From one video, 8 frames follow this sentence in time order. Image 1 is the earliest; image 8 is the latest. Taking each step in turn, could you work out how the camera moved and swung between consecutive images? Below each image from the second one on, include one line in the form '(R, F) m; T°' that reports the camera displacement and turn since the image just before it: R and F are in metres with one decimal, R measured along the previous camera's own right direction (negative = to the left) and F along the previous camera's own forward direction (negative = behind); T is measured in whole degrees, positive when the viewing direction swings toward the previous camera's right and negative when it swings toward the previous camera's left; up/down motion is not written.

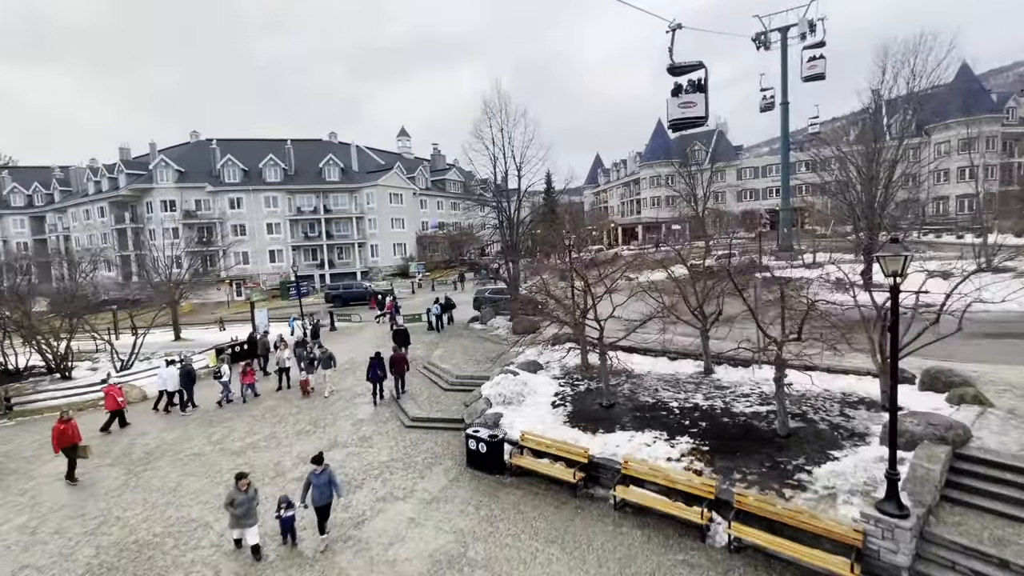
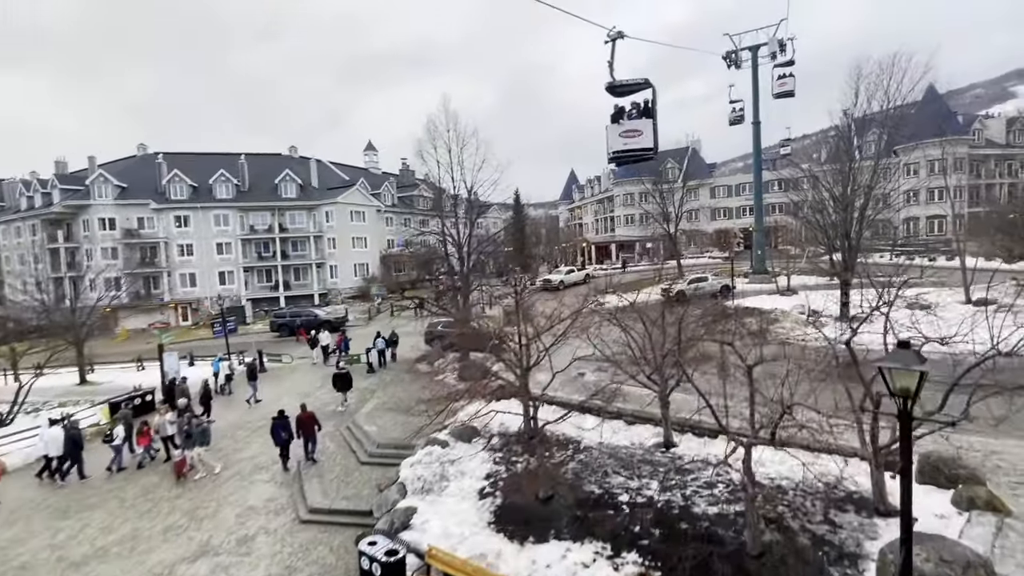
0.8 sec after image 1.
(+0.9, +1.4) m; +2°
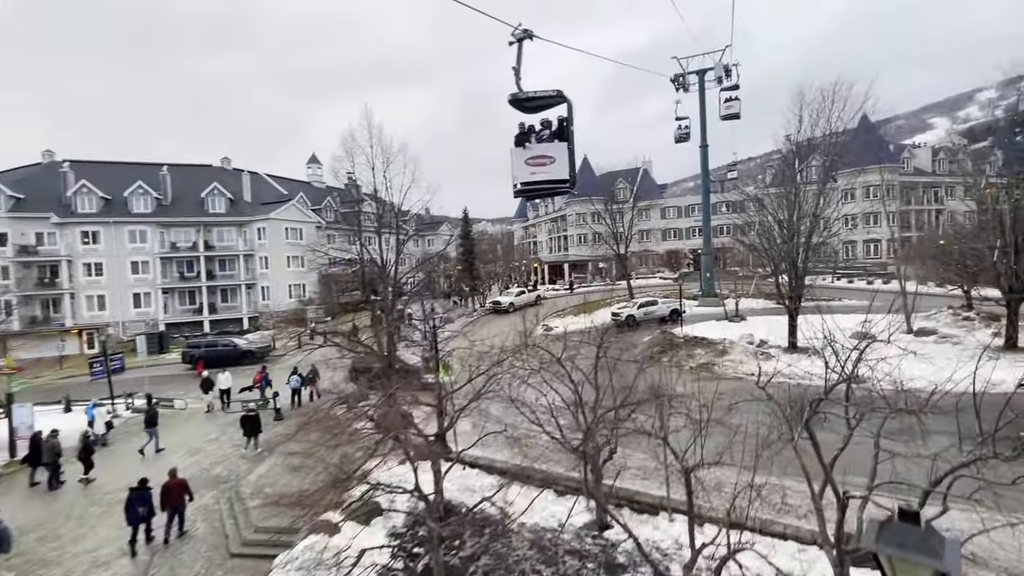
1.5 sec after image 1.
(+0.7, +1.2) m; +5°
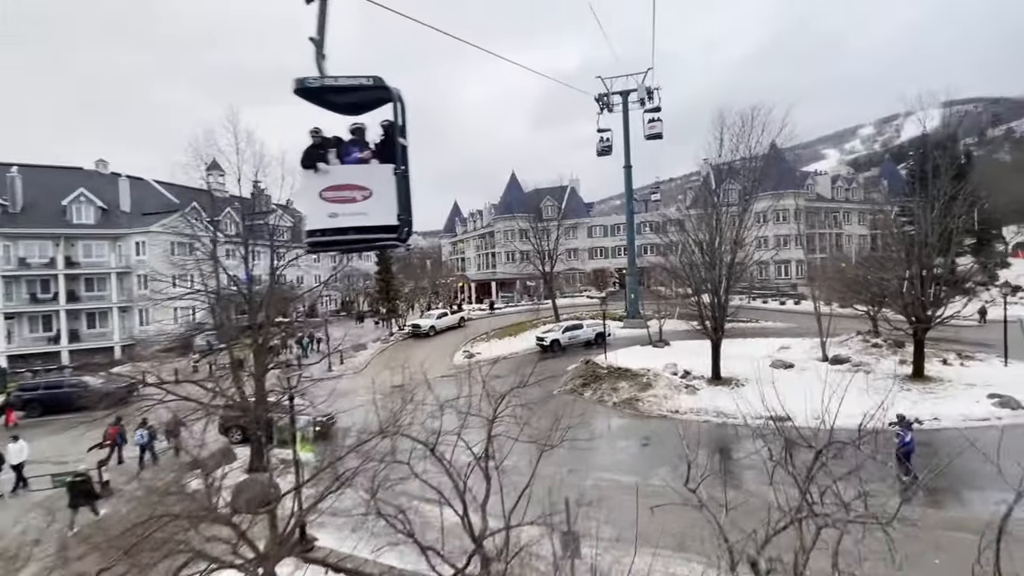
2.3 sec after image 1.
(+0.7, +1.5) m; +8°
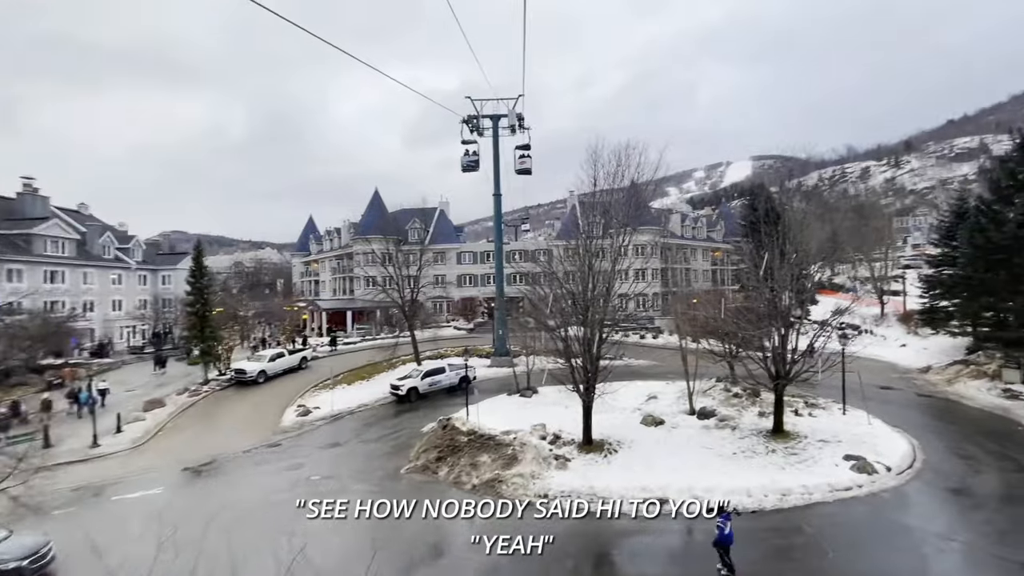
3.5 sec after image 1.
(+0.8, +2.5) m; +15°
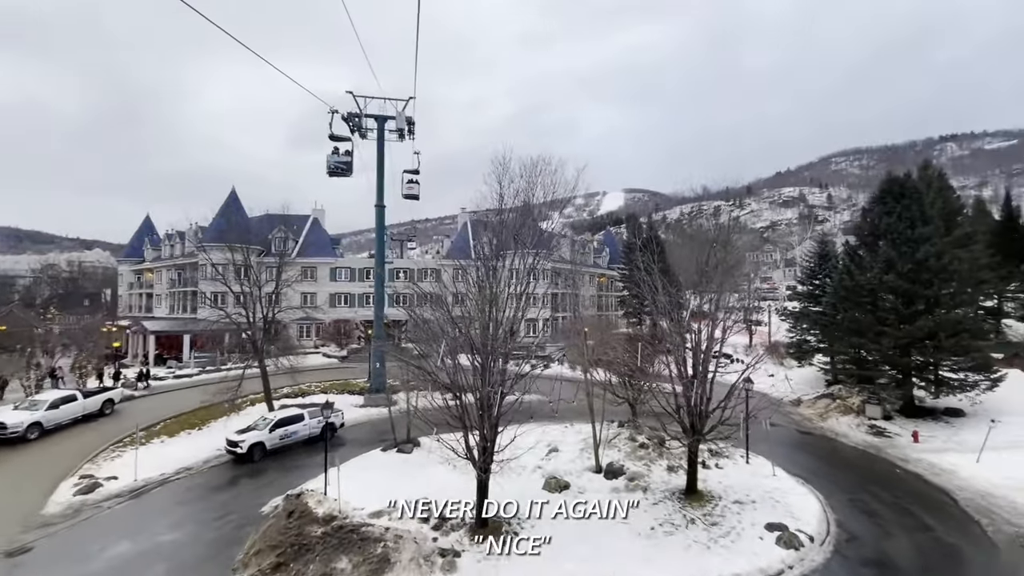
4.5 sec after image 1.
(+0.1, +2.6) m; +14°
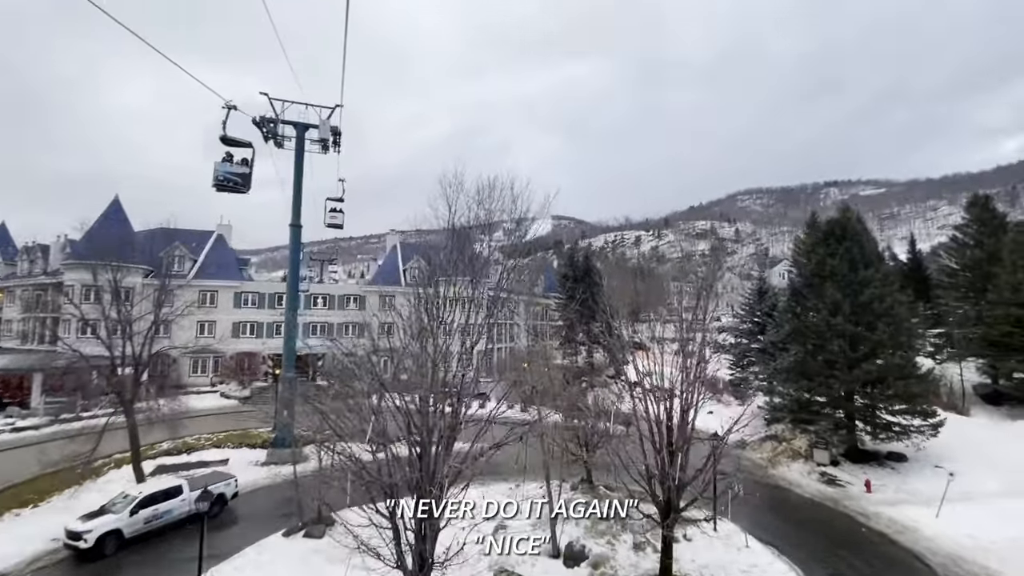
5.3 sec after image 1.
(-0.4, +2.1) m; +9°
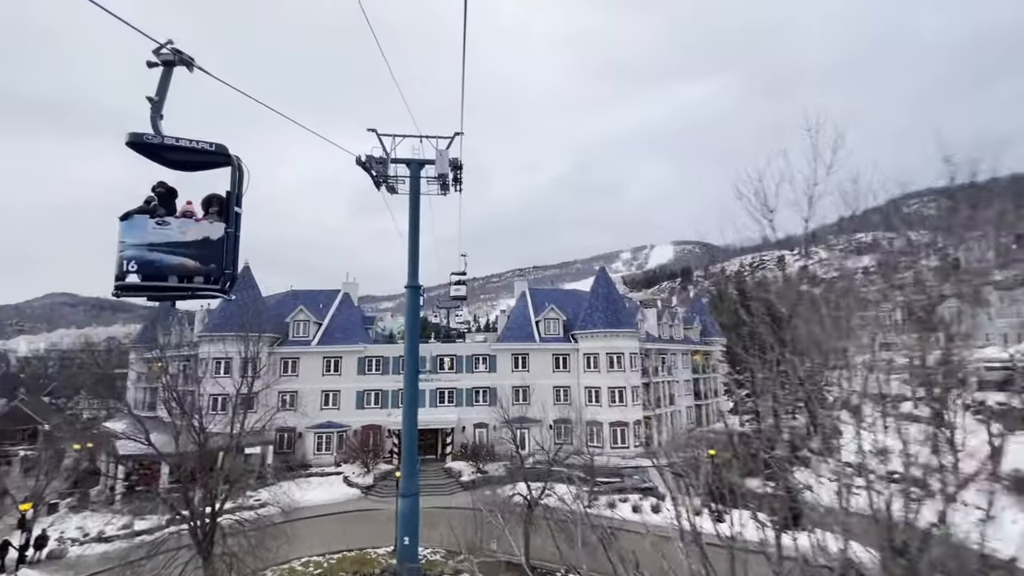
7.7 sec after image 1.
(-2.0, +5.6) m; -14°
